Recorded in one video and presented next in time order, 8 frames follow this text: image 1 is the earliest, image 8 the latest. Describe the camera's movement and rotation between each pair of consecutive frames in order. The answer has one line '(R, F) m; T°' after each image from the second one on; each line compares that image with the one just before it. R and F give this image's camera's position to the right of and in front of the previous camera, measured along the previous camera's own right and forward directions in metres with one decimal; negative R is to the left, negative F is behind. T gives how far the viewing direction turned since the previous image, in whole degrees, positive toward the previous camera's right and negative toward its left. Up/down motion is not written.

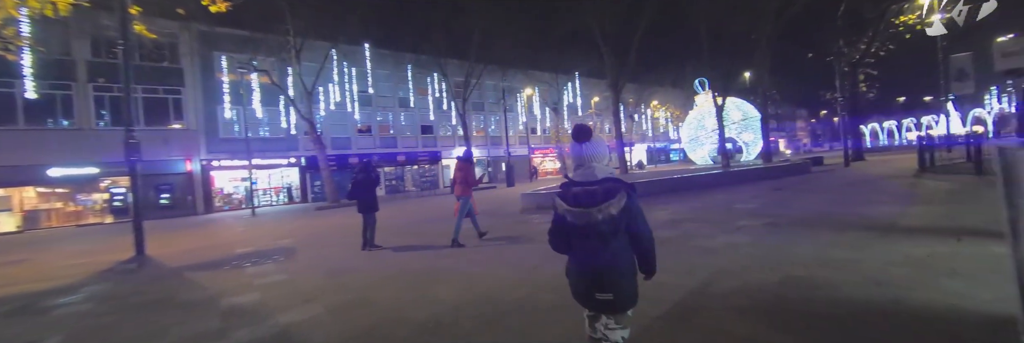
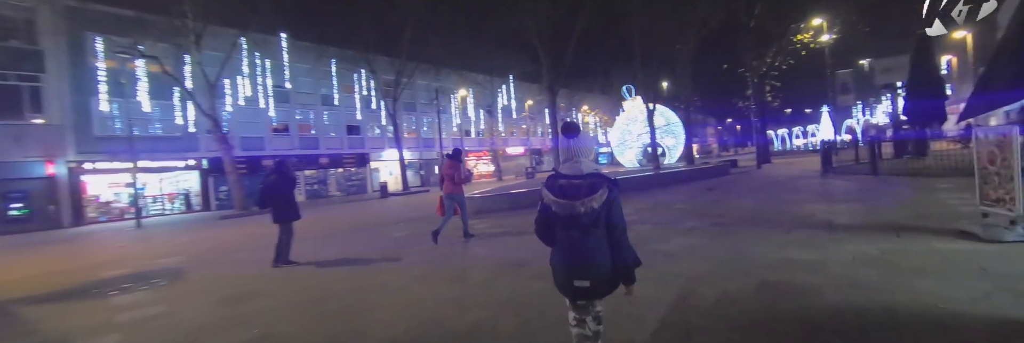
(-0.1, +0.8) m; +10°
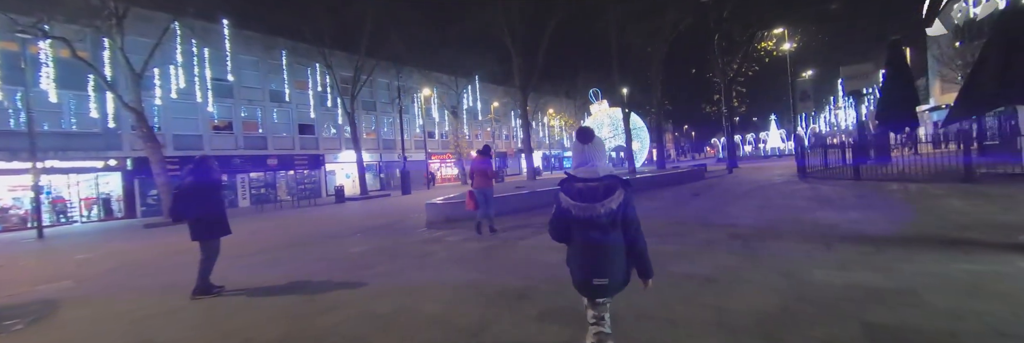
(-0.4, +1.2) m; +6°
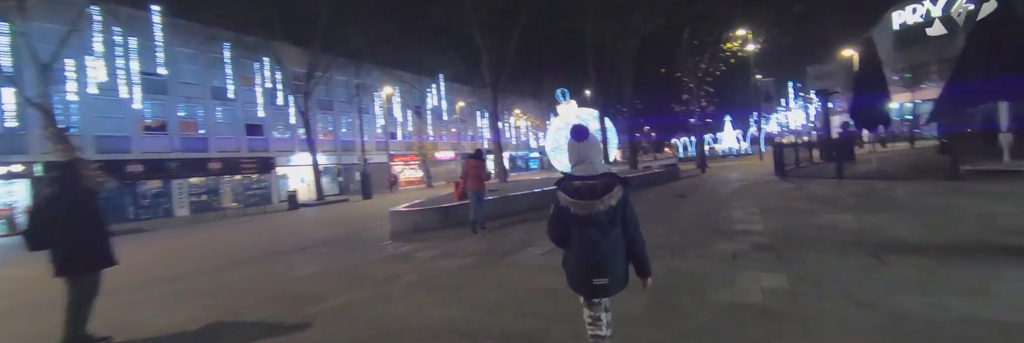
(-0.3, +1.1) m; +5°
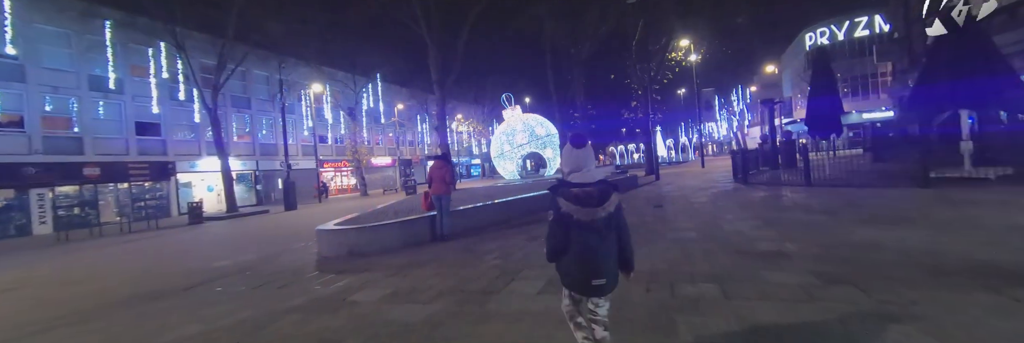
(-0.5, +1.6) m; +9°
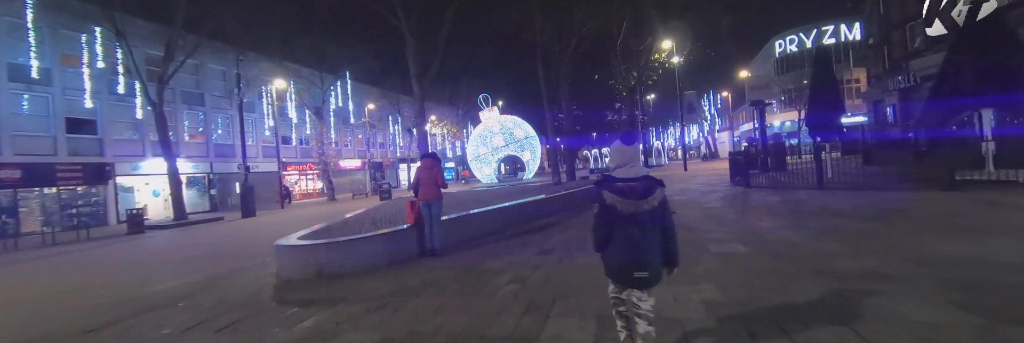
(-0.6, +1.2) m; +4°
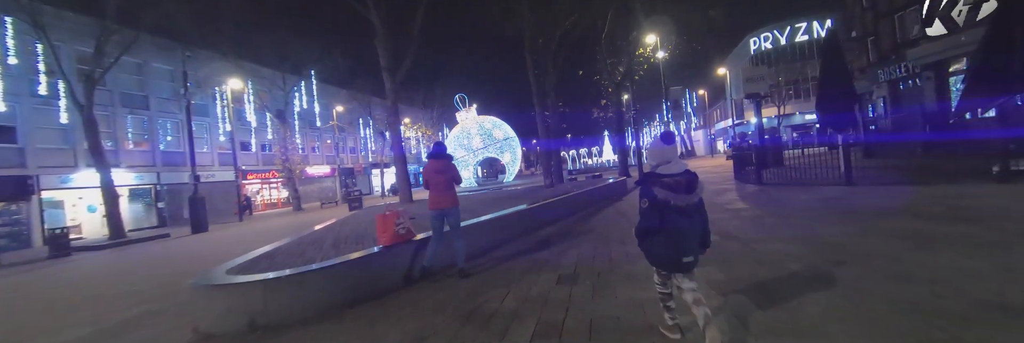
(-0.4, +1.5) m; +4°
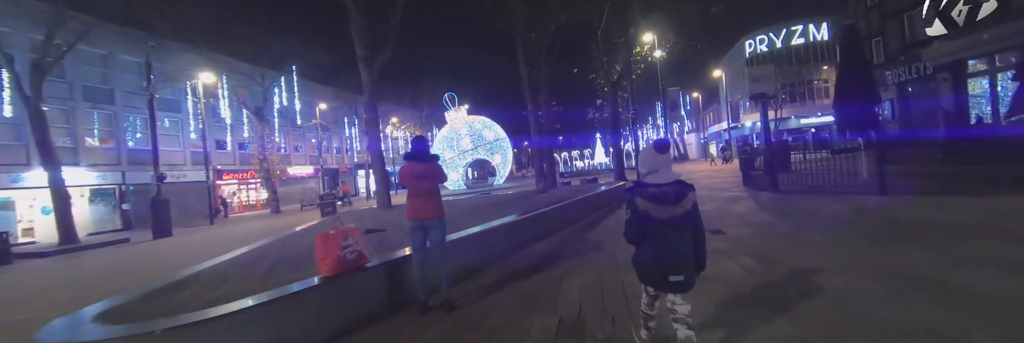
(+0.1, +1.3) m; +1°
